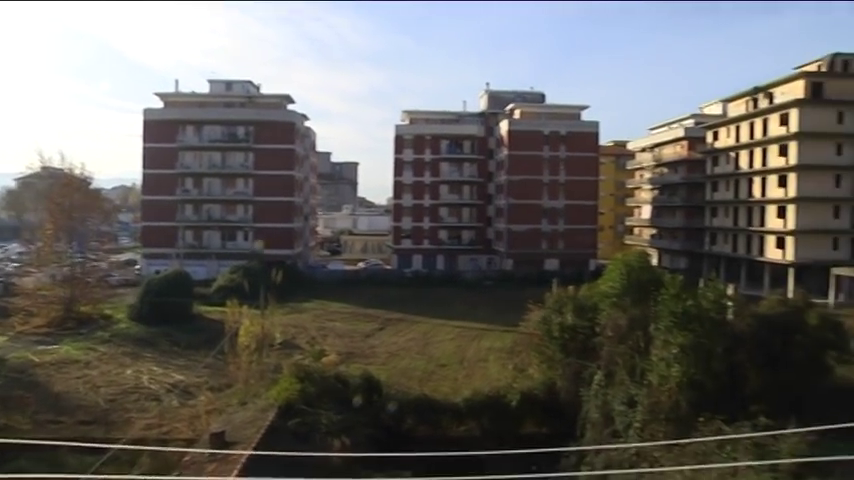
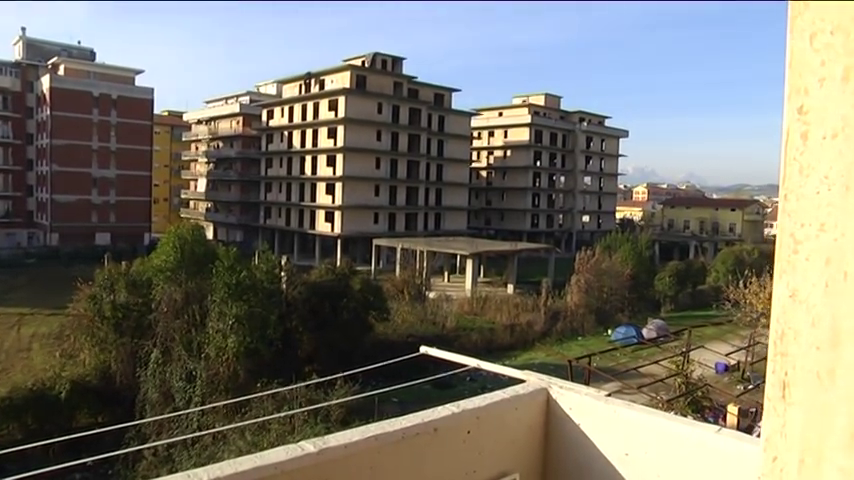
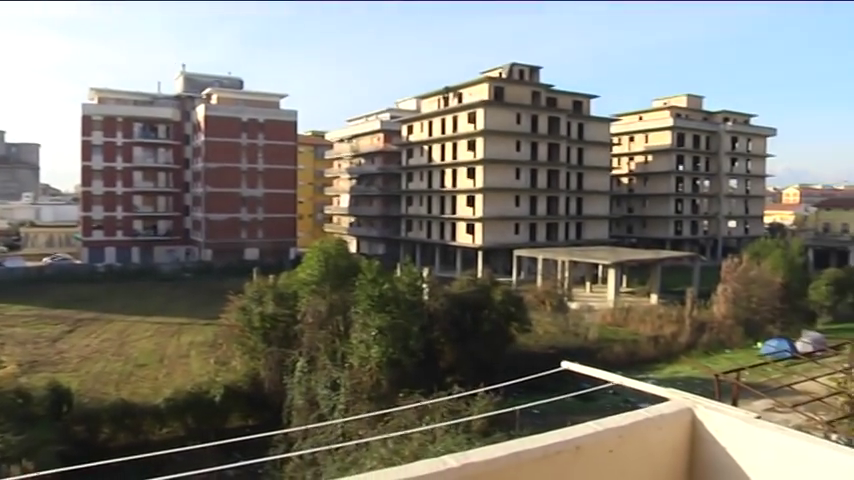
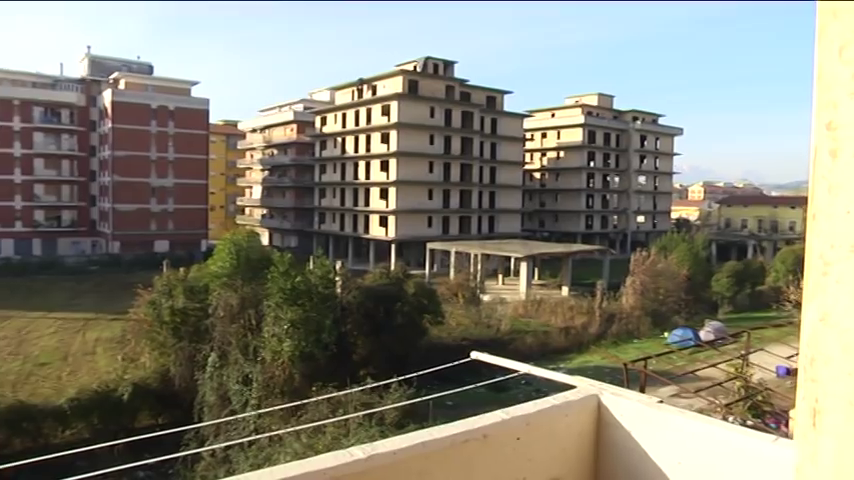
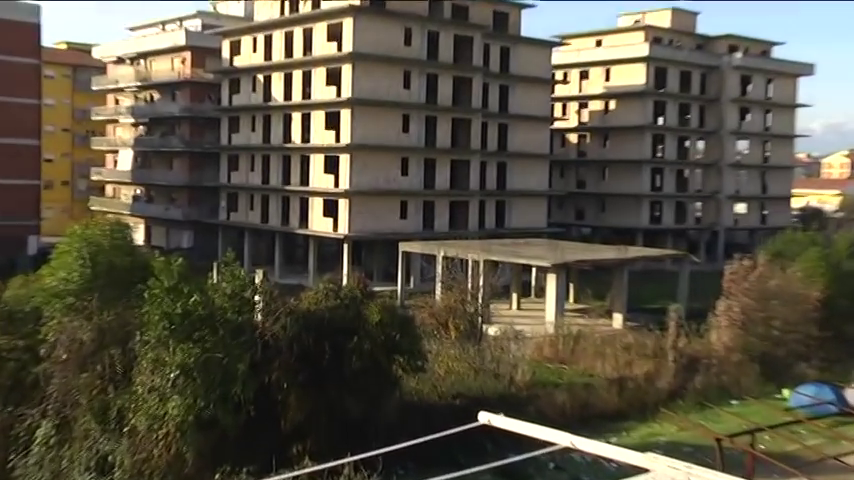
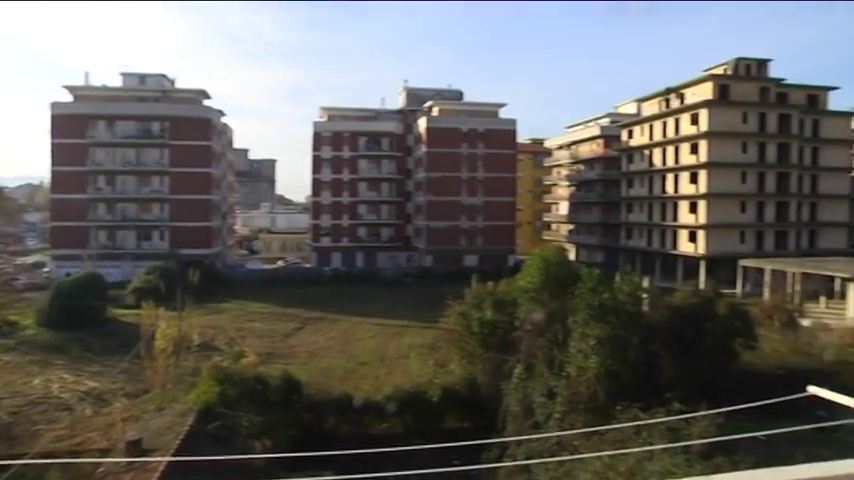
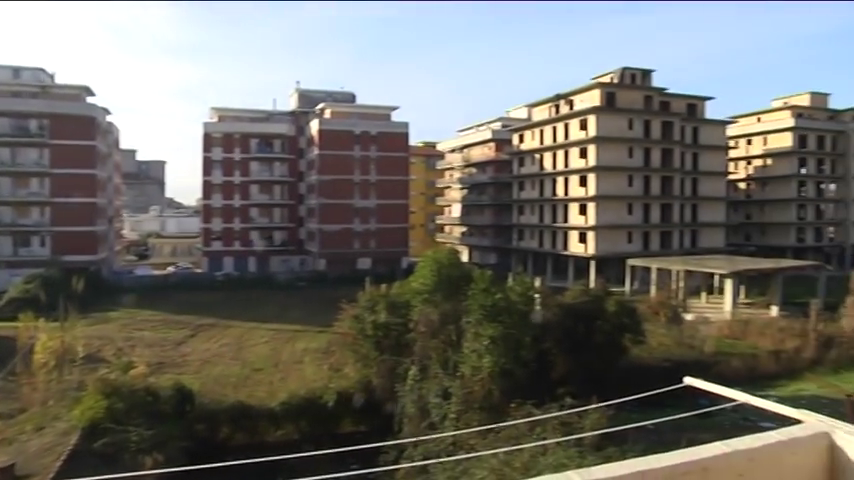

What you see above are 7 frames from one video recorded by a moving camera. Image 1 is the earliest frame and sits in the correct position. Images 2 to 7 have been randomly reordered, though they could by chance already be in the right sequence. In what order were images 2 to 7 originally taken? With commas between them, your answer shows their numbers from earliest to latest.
6, 7, 3, 4, 2, 5
